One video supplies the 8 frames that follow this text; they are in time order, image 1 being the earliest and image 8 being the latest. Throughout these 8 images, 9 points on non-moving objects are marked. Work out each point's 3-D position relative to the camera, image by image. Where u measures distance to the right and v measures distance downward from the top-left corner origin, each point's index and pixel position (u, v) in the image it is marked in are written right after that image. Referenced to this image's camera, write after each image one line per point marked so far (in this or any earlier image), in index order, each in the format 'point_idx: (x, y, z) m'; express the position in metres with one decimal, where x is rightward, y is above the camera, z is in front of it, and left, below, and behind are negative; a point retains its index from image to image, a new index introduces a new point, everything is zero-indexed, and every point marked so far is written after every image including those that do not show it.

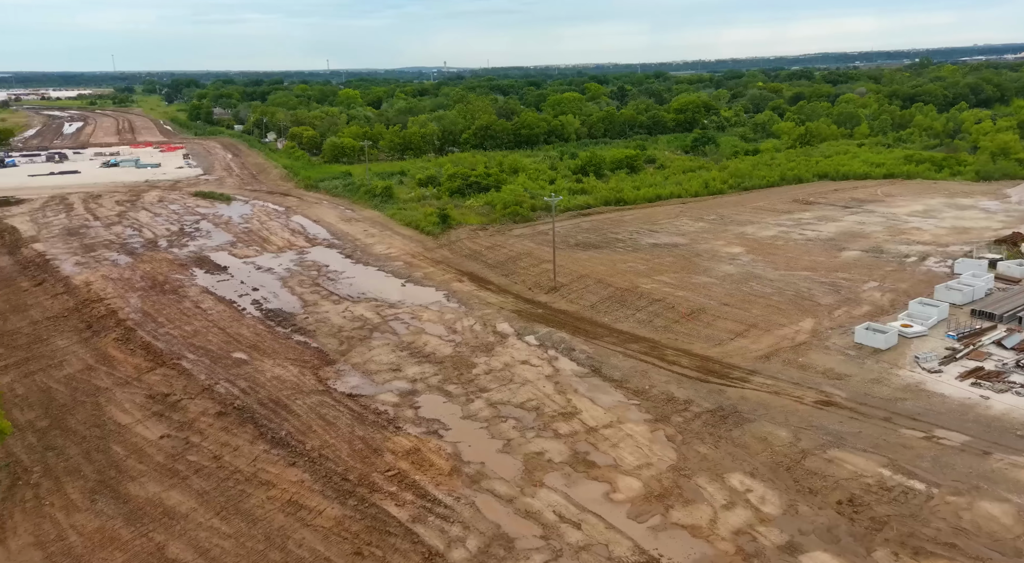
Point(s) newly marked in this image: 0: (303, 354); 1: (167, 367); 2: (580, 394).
0: (-4.4, -1.5, +16.4) m
1: (-7.4, -1.9, +16.6) m
2: (+1.3, -2.0, +13.4) m
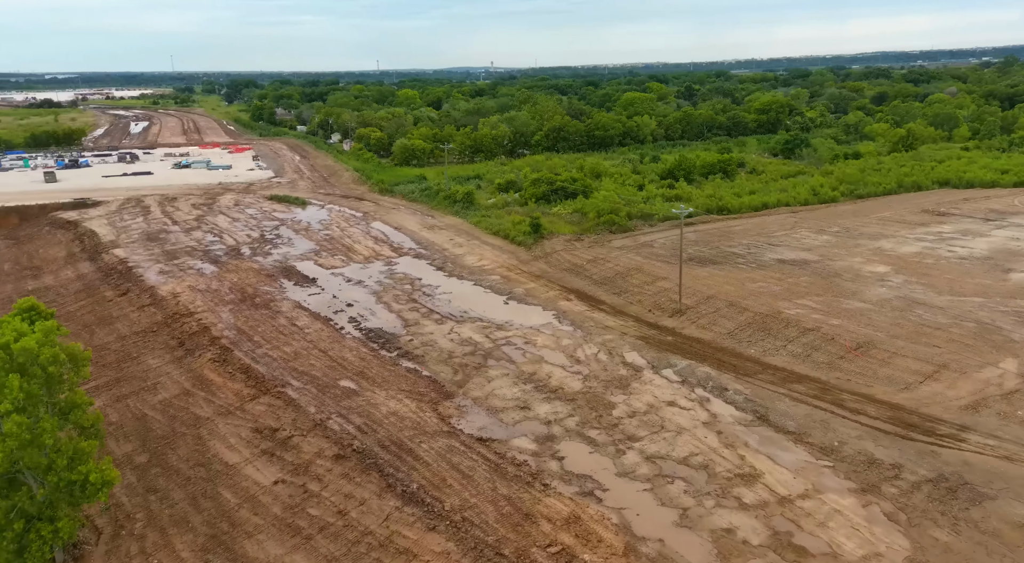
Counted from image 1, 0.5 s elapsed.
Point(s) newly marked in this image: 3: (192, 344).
0: (-1.9, -2.0, +15.0) m
1: (-4.8, -2.3, +15.4) m
2: (+3.6, -2.5, +11.6) m
3: (-8.0, -1.6, +19.5) m
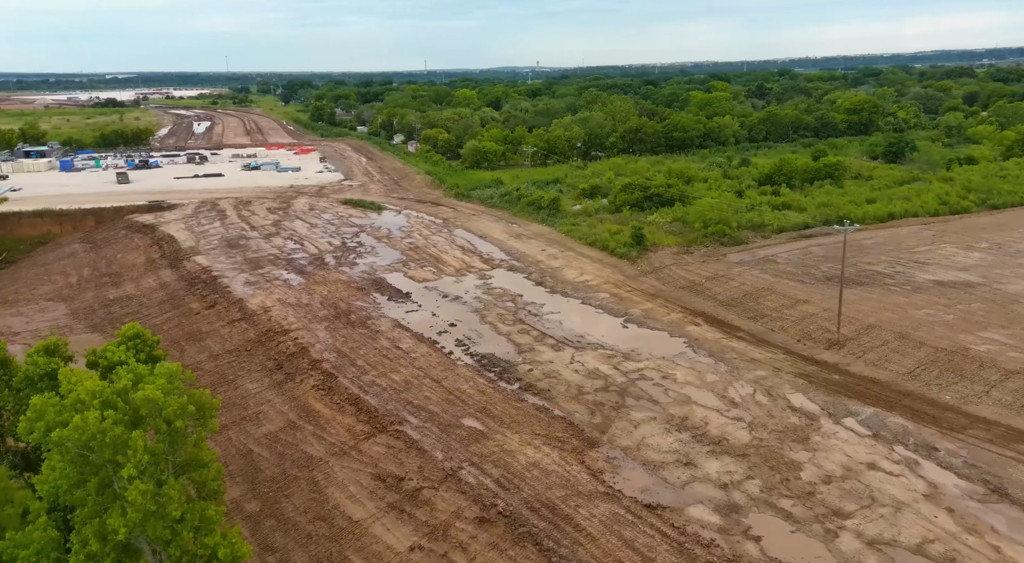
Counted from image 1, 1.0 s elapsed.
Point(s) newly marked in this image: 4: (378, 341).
0: (+0.7, -2.5, +13.2) m
1: (-2.2, -2.8, +13.8) m
2: (+5.9, -3.1, +9.5) m
3: (-5.2, -2.0, +18.2) m
4: (-3.3, -1.5, +19.1) m
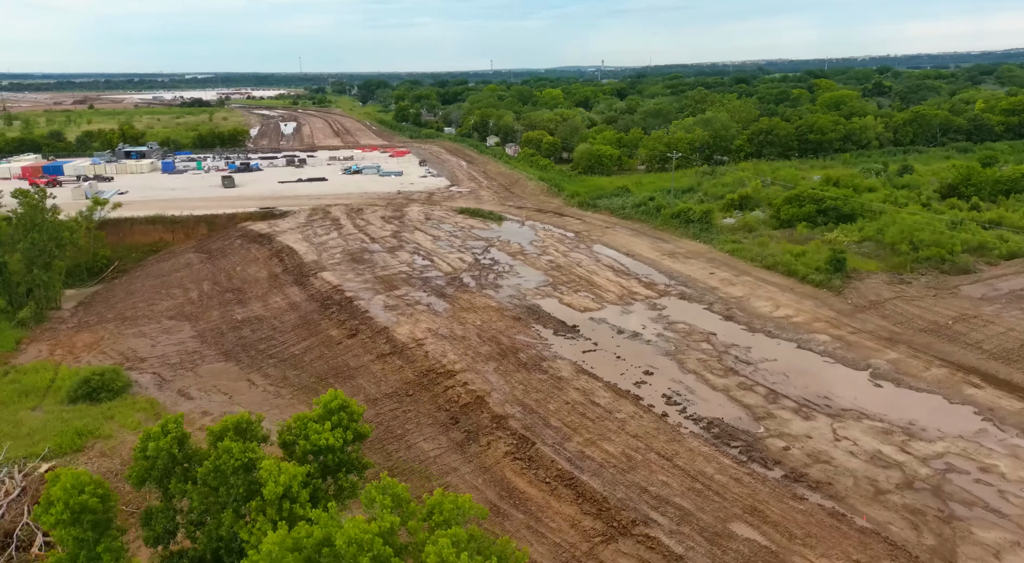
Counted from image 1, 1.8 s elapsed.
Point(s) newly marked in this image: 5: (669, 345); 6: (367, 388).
0: (+4.5, -3.4, +9.9) m
1: (+1.7, -3.6, +10.7) m
2: (+9.4, -4.0, +5.7) m
3: (-0.8, -2.8, +15.3) m
4: (+1.1, -2.3, +16.1) m
5: (+3.8, -1.5, +18.8) m
6: (-3.5, -2.5, +18.6) m
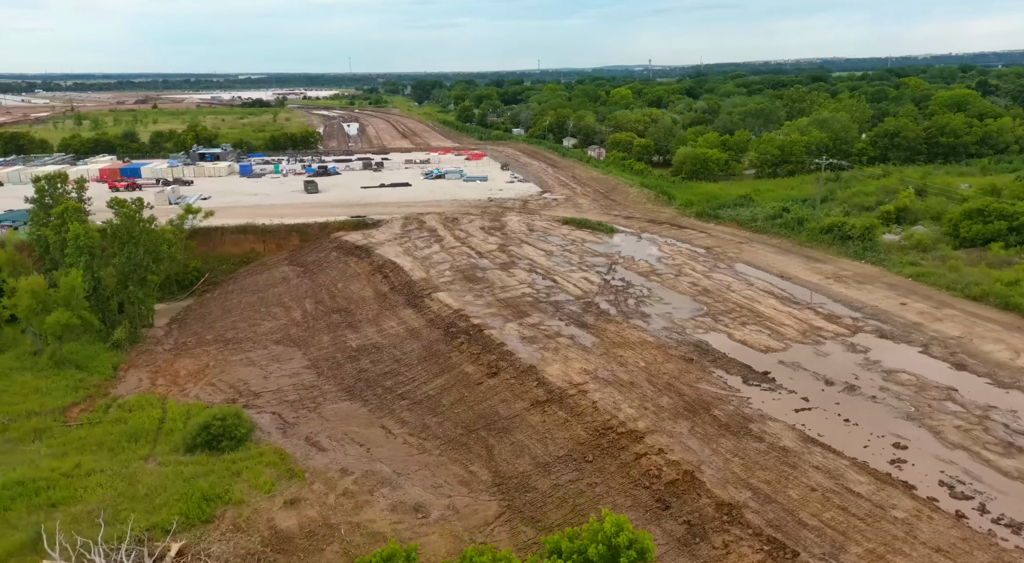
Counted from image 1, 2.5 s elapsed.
0: (+7.8, -4.3, +6.5) m
1: (+5.0, -4.5, +7.5) m
2: (+12.3, -5.0, +1.9) m
3: (+2.9, -3.7, +12.3) m
4: (+4.8, -3.2, +12.8) m
5: (+7.7, -2.4, +15.4) m
6: (+0.4, -3.3, +15.7) m
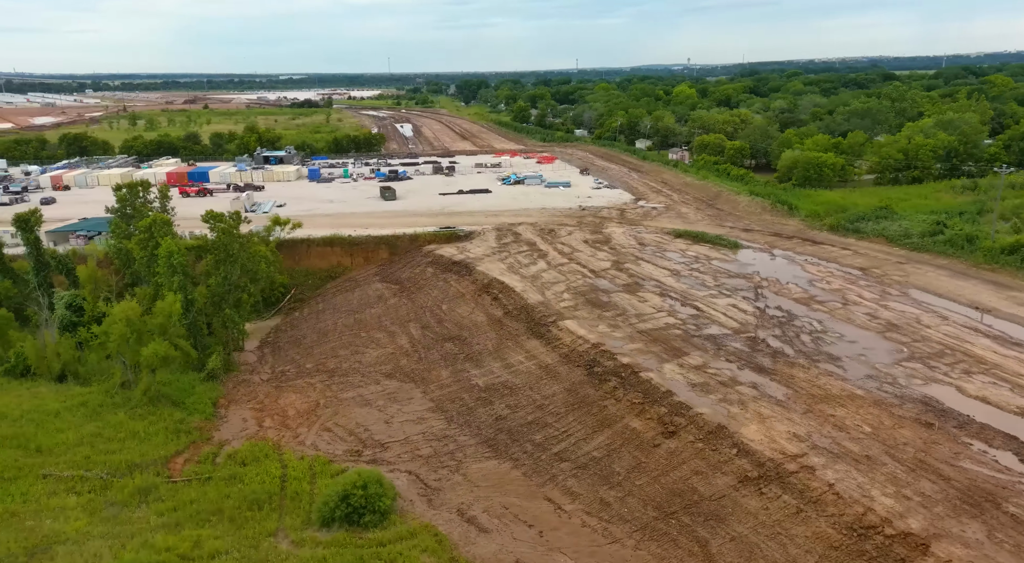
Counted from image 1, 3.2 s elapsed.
0: (+10.9, -5.2, +2.8) m
1: (+8.2, -5.4, +4.0) m
2: (+15.2, -6.0, -2.0) m
3: (+6.3, -4.6, +8.8) m
4: (+8.3, -4.1, +9.3) m
5: (+11.3, -3.3, +11.7) m
6: (+4.1, -4.2, +12.4) m
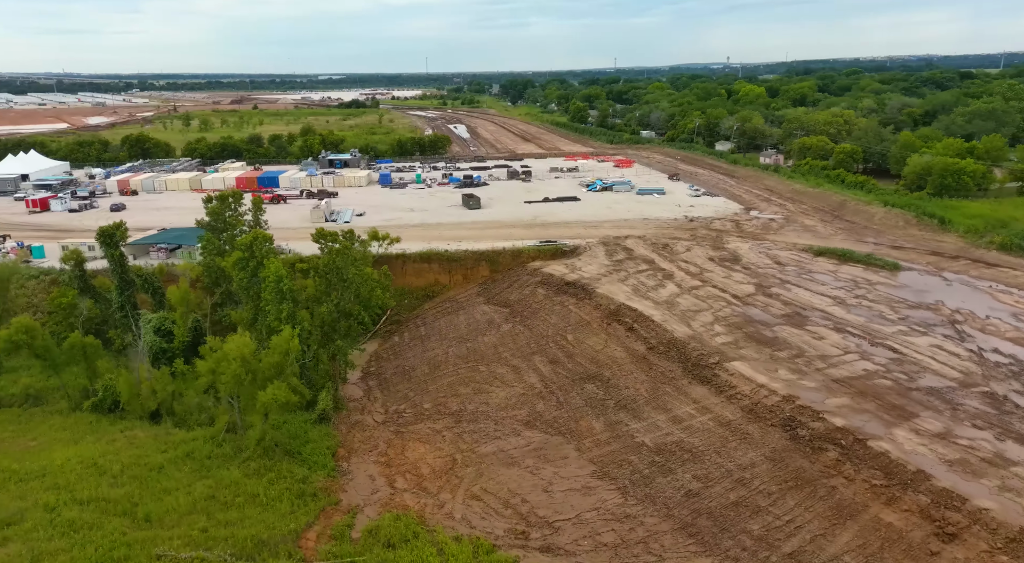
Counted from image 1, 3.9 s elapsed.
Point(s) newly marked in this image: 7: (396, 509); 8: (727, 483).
0: (+14.0, -6.3, -1.3) m
1: (+11.4, -6.4, 0.0) m
2: (+18.0, -7.0, -6.3) m
3: (+9.8, -5.6, +5.0) m
4: (+11.8, -5.1, +5.4) m
5: (+14.9, -4.4, +7.5) m
6: (+7.7, -5.2, +8.7) m
7: (-2.6, -5.1, +17.2) m
8: (+4.5, -4.2, +16.1) m
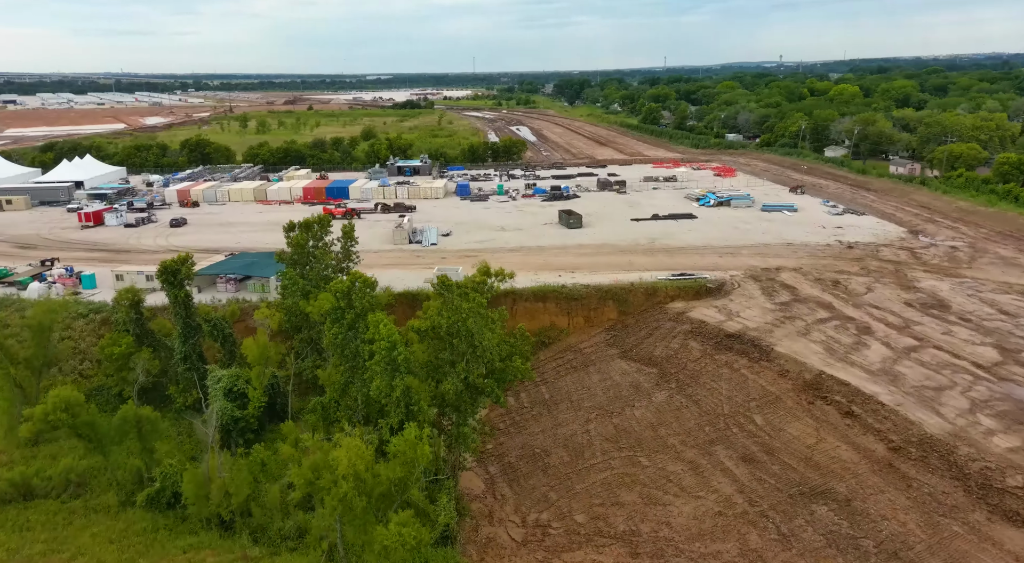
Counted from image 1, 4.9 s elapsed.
0: (+16.6, -8.1, -8.6) m
1: (+14.1, -8.2, -7.1) m
2: (+20.3, -8.9, -13.8) m
3: (+12.8, -7.3, -2.0) m
4: (+14.8, -6.9, -1.8) m
5: (+18.1, -6.2, +0.2) m
6: (+10.9, -7.0, +1.8) m
7: (+1.2, -6.7, +11.0) m
8: (+8.2, -5.9, +9.4) m
